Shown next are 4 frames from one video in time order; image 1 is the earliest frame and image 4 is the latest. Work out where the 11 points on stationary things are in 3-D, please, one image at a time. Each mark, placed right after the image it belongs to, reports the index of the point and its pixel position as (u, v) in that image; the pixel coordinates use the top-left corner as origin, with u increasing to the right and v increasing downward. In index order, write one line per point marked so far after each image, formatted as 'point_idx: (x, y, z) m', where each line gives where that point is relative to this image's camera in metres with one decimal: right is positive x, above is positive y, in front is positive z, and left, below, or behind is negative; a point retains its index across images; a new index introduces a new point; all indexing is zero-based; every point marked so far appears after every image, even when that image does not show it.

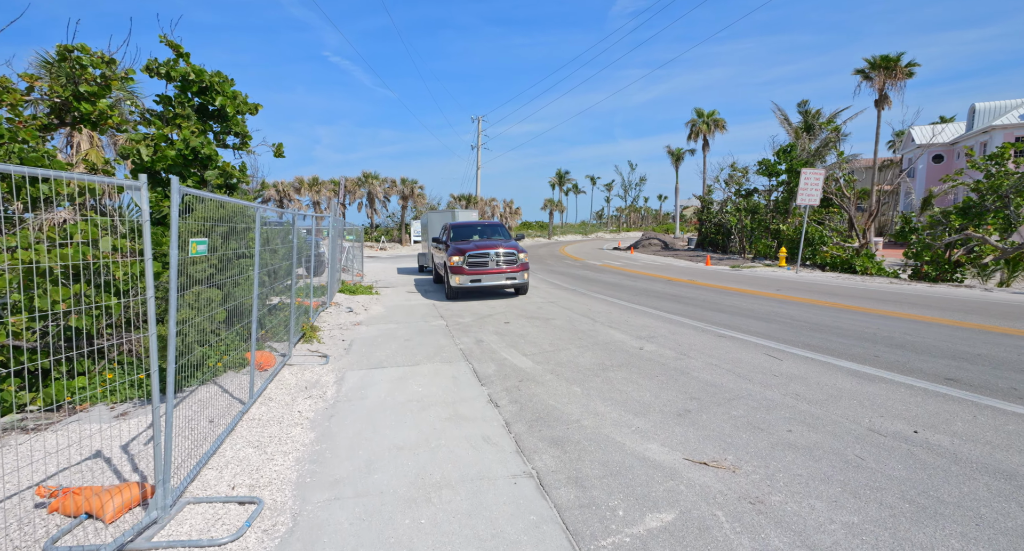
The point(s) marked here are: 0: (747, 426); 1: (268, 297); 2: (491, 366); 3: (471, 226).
0: (+1.7, -1.1, +3.5) m
1: (-3.2, -0.2, +6.3) m
2: (-0.2, -1.0, +5.6) m
3: (-1.1, +1.3, +13.2) m
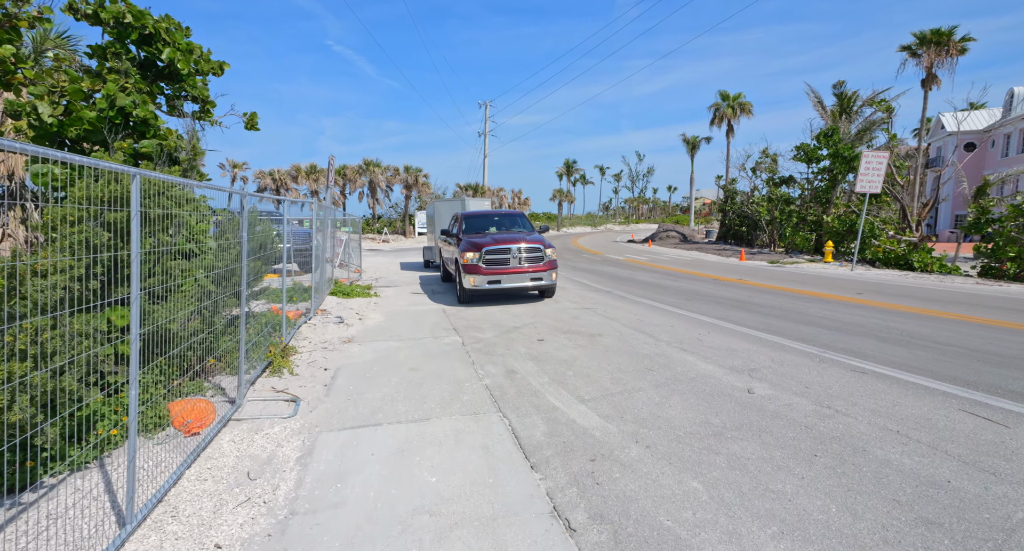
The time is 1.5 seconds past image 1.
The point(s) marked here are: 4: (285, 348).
0: (+2.1, -1.2, +1.6) m
1: (-2.8, -0.3, +4.5) m
2: (+0.2, -1.1, +3.7) m
3: (-0.6, +1.3, +11.3) m
4: (-2.8, -0.9, +5.9) m
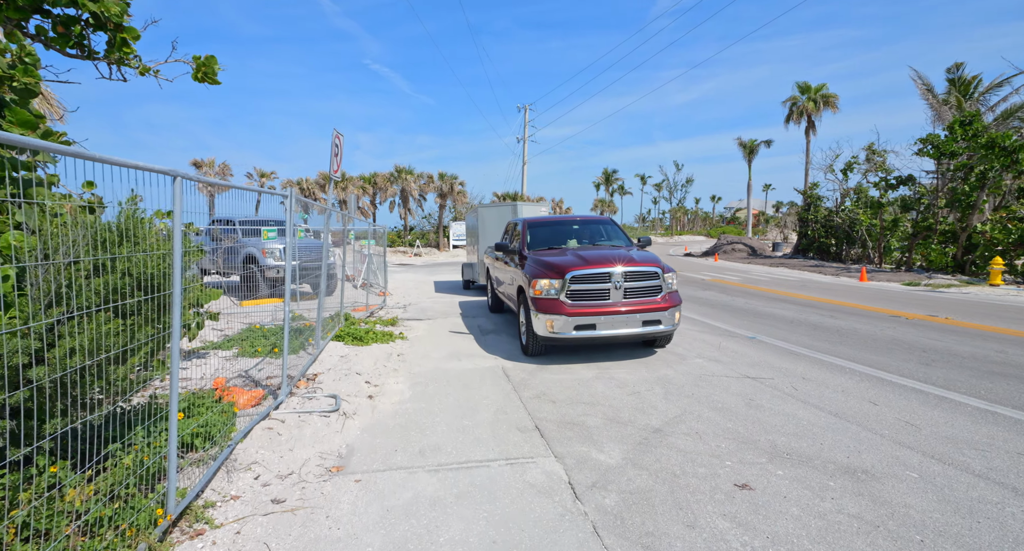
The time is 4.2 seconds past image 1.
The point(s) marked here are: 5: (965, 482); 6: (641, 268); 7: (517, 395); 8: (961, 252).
0: (+2.8, -1.5, -2.0) m
1: (-1.9, -0.7, +1.1) m
2: (+1.1, -1.5, +0.2) m
3: (+0.8, +0.8, +7.9) m
4: (-1.8, -1.3, +2.6) m
5: (+2.7, -1.2, +2.9) m
6: (+1.6, +0.1, +6.1) m
7: (+0.1, -1.2, +5.0) m
8: (+15.2, +0.8, +16.5) m
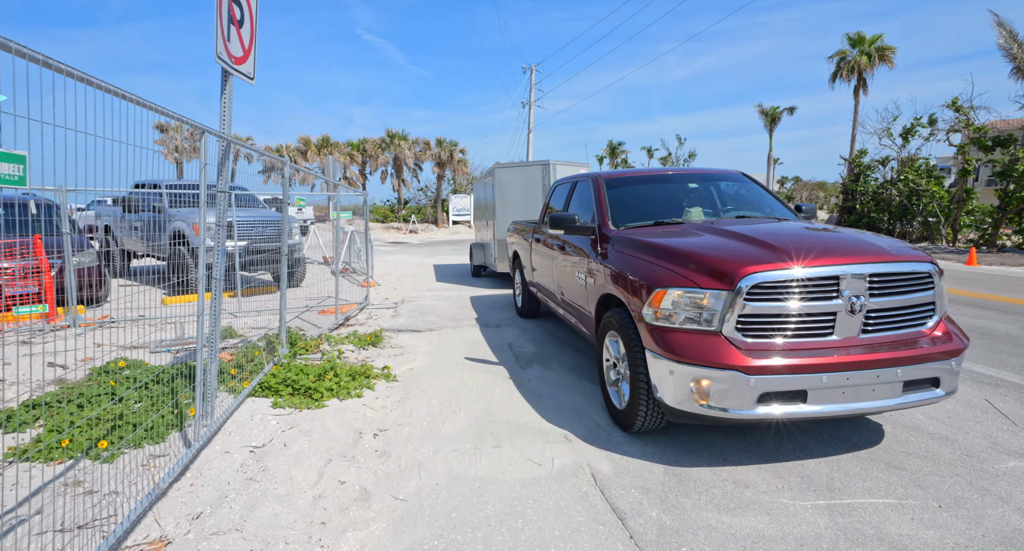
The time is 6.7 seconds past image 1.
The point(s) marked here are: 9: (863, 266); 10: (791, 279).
0: (+3.5, -2.0, -5.2) m
1: (-1.2, -1.0, -2.2) m
2: (+1.7, -1.8, -3.0) m
3: (+1.4, +0.9, +4.5) m
4: (-1.1, -1.5, -0.7) m
5: (+3.3, -1.4, -0.4) m
6: (+2.3, 0.0, +2.8) m
7: (+0.7, -1.3, +1.7) m
8: (+15.7, +1.3, +13.2) m
9: (+2.0, 0.0, +2.8) m
10: (+1.6, 0.0, +2.7) m
